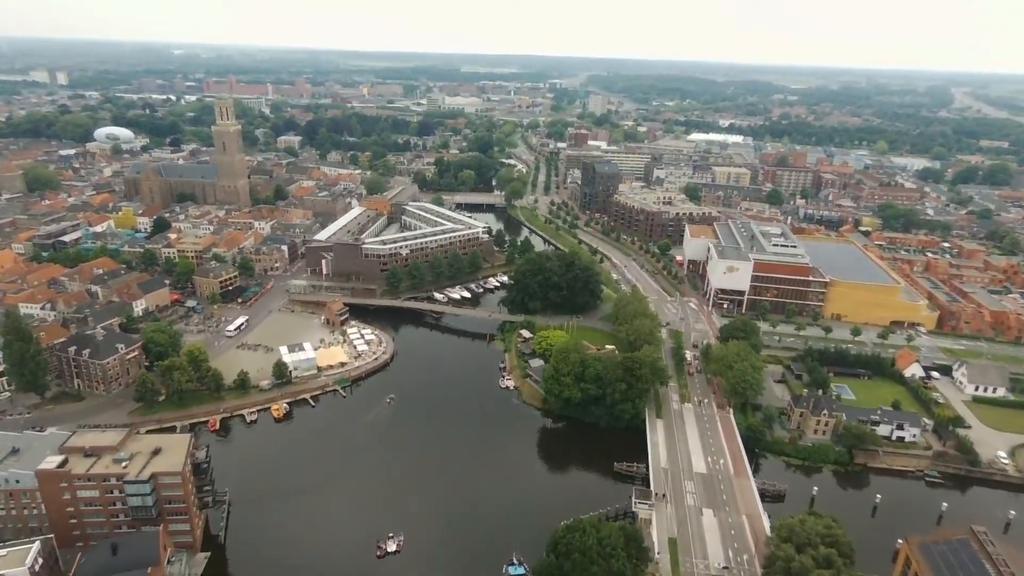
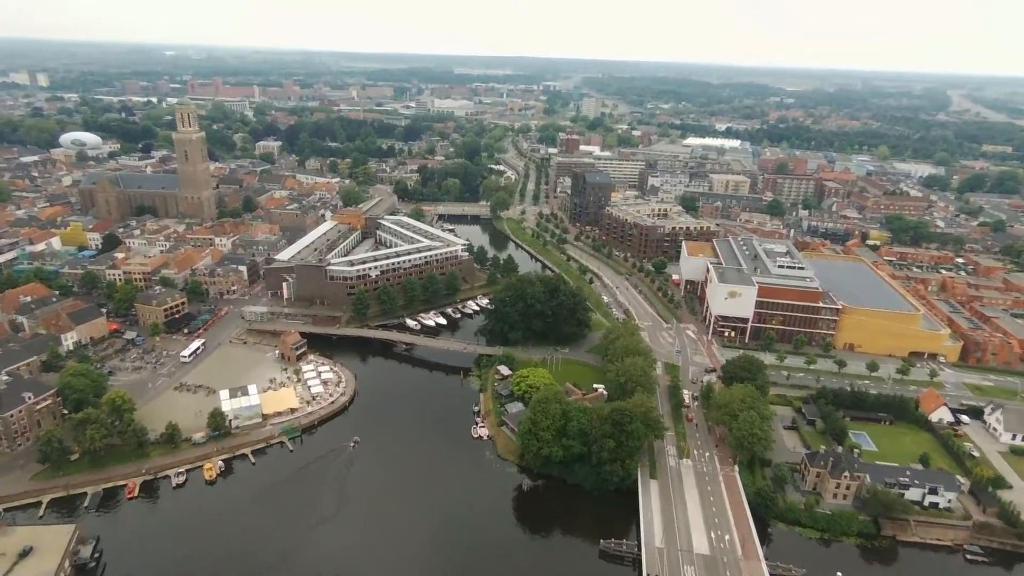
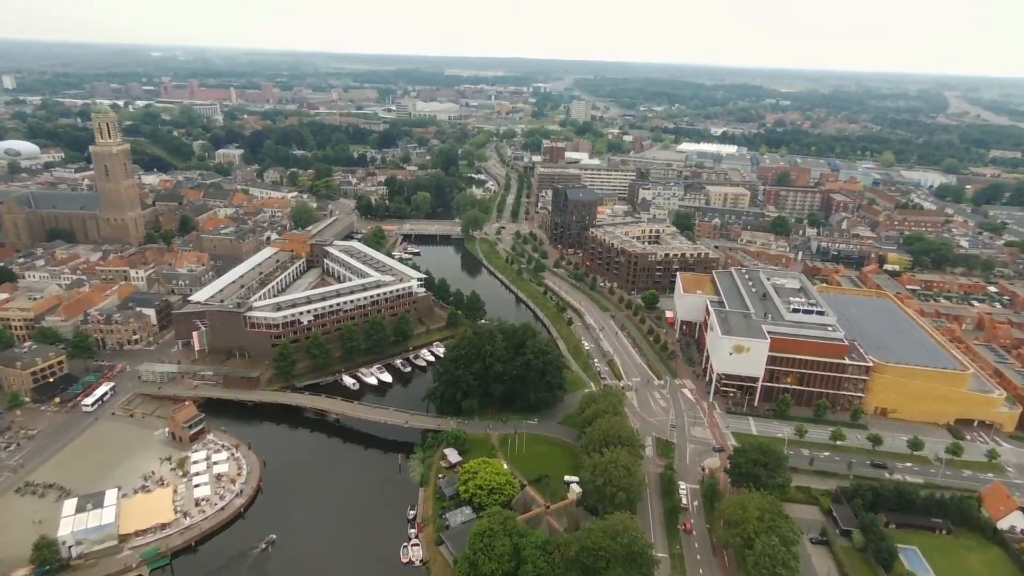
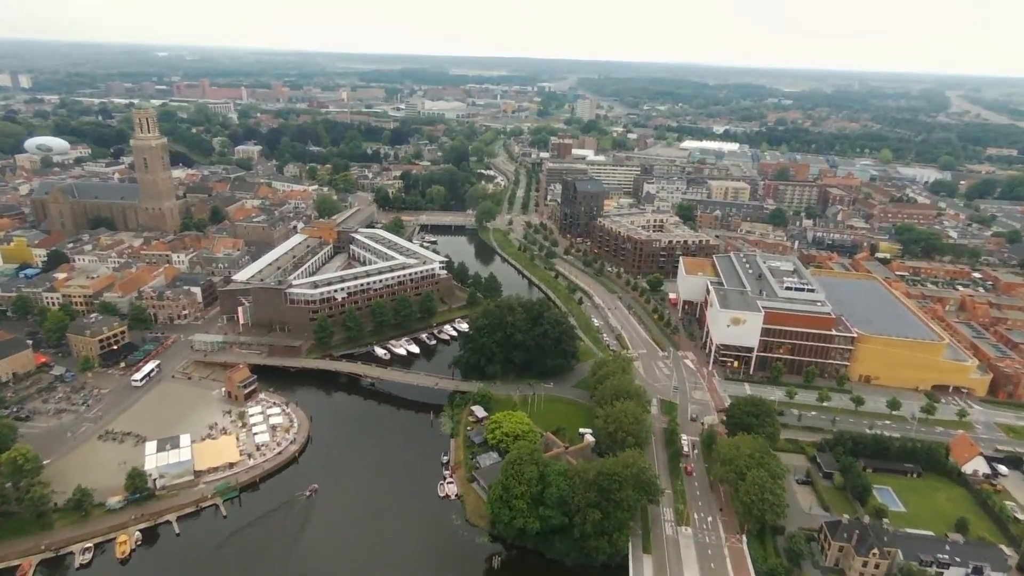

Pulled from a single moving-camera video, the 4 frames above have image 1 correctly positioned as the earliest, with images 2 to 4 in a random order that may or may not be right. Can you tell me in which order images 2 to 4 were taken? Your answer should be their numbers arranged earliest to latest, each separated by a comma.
2, 4, 3
